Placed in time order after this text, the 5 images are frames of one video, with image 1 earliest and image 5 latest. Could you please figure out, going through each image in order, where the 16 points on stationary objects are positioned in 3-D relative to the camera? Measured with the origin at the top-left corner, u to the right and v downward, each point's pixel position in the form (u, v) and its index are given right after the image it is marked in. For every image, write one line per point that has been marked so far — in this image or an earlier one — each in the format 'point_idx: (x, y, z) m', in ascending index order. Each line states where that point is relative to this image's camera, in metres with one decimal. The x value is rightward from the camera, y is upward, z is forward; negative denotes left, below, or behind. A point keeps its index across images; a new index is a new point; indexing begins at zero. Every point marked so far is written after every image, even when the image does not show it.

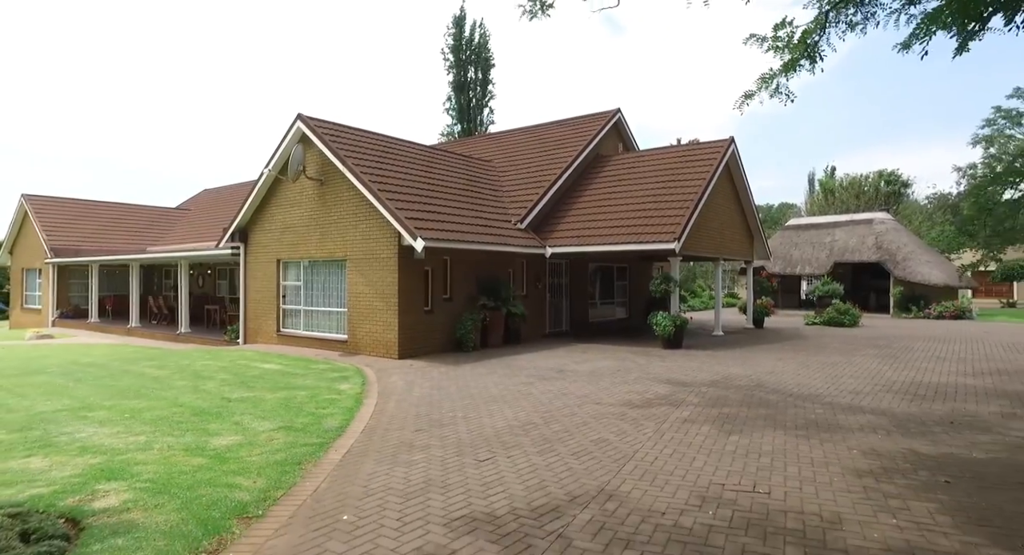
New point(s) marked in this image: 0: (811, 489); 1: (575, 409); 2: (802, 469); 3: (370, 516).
0: (+2.3, -1.6, +5.0) m
1: (+0.9, -1.8, +9.1) m
2: (+2.5, -1.6, +5.6) m
3: (-1.1, -1.8, +5.0) m
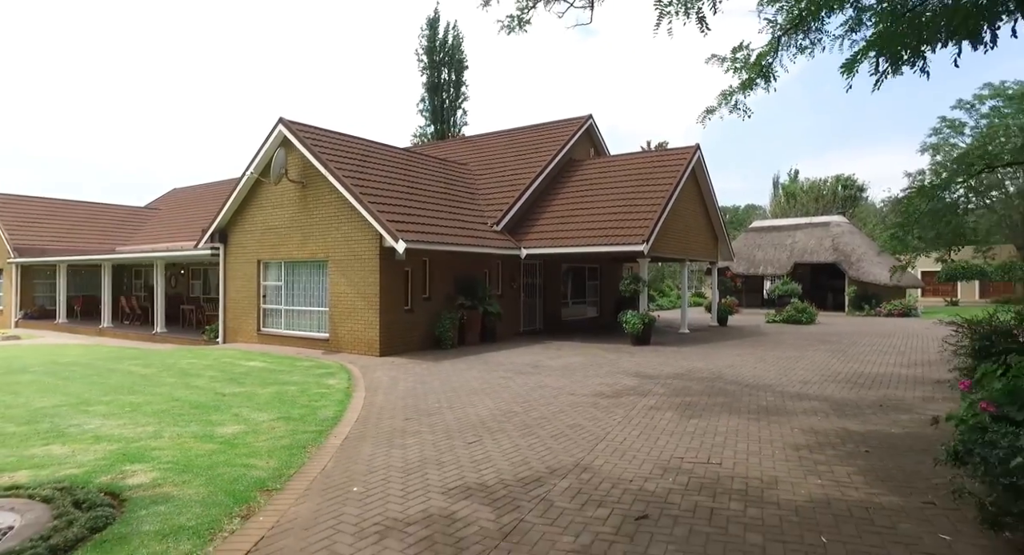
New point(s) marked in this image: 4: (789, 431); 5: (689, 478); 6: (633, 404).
0: (+2.2, -1.6, +5.9) m
1: (+0.6, -1.8, +10.0) m
2: (+2.3, -1.7, +6.5) m
3: (-1.2, -1.8, +5.8) m
4: (+3.0, -1.6, +7.0) m
5: (+1.5, -1.7, +5.5) m
6: (+1.7, -1.8, +9.2) m
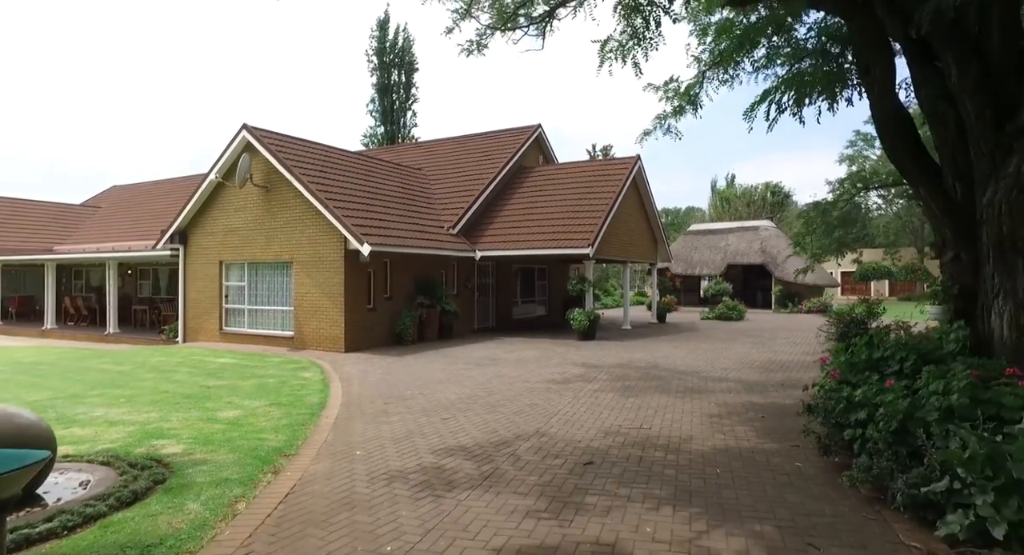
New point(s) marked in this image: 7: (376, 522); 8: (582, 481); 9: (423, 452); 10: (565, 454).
0: (+1.9, -1.7, +7.5) m
1: (0.0, -1.9, +11.4) m
2: (+2.0, -1.7, +8.1) m
3: (-1.5, -1.9, +7.1) m
4: (+2.5, -1.7, +8.7) m
5: (+1.2, -1.7, +7.0) m
6: (+1.1, -1.8, +10.7) m
7: (-1.0, -1.8, +4.8) m
8: (+0.6, -1.8, +5.6) m
9: (-0.9, -1.8, +6.9) m
10: (+0.5, -1.8, +6.6) m
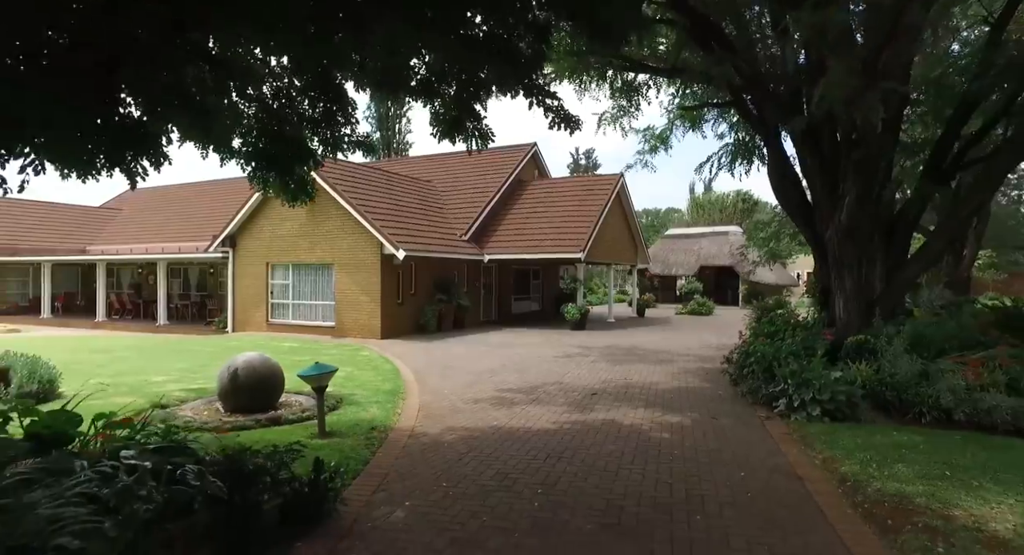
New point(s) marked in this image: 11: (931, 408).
0: (+2.4, -1.7, +11.5) m
1: (+0.4, -1.9, +15.3) m
2: (+2.5, -1.7, +12.0) m
3: (-0.9, -1.9, +10.9) m
4: (+3.0, -1.7, +12.6) m
5: (+1.7, -1.8, +11.0) m
6: (+1.5, -1.8, +14.7) m
7: (-0.4, -1.8, +8.7) m
8: (+1.2, -1.8, +9.6) m
9: (-0.4, -1.9, +10.8) m
10: (+1.1, -1.8, +10.5) m
11: (+4.4, -1.4, +6.9) m
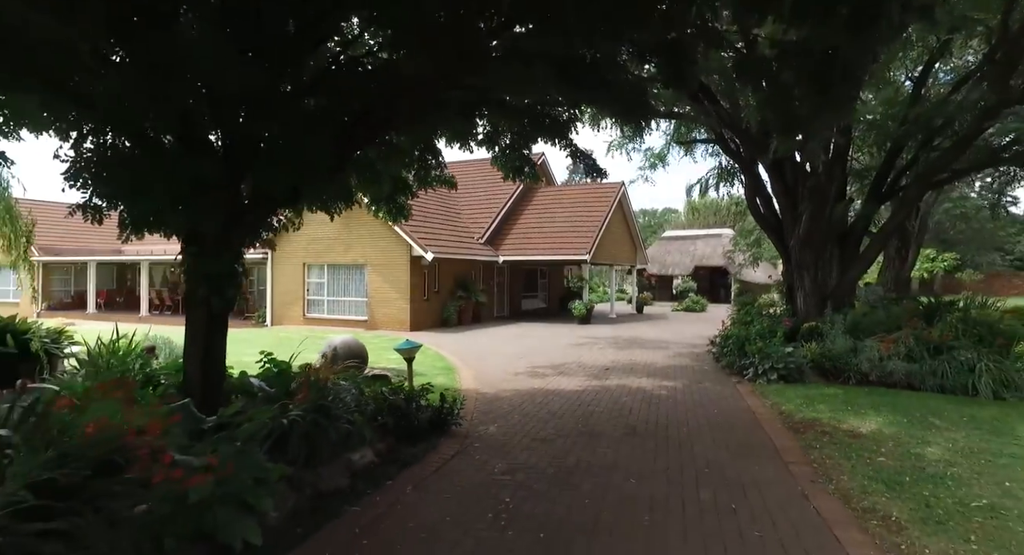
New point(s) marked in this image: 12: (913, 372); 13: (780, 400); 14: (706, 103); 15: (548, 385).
0: (+3.0, -1.7, +14.1) m
1: (+0.9, -1.9, +18.0) m
2: (+3.0, -1.7, +14.7) m
3: (-0.4, -1.9, +13.6) m
4: (+3.6, -1.7, +15.3) m
5: (+2.3, -1.8, +13.6) m
6: (+2.1, -1.8, +17.3) m
7: (+0.2, -1.8, +11.4) m
8: (+1.7, -1.8, +12.2) m
9: (+0.2, -1.9, +13.5) m
10: (+1.6, -1.8, +13.2) m
11: (+5.0, -1.4, +9.6) m
12: (+5.6, -1.3, +9.2) m
13: (+3.6, -1.6, +8.7) m
14: (+3.4, +3.1, +11.7) m
15: (+0.6, -1.8, +10.9) m
